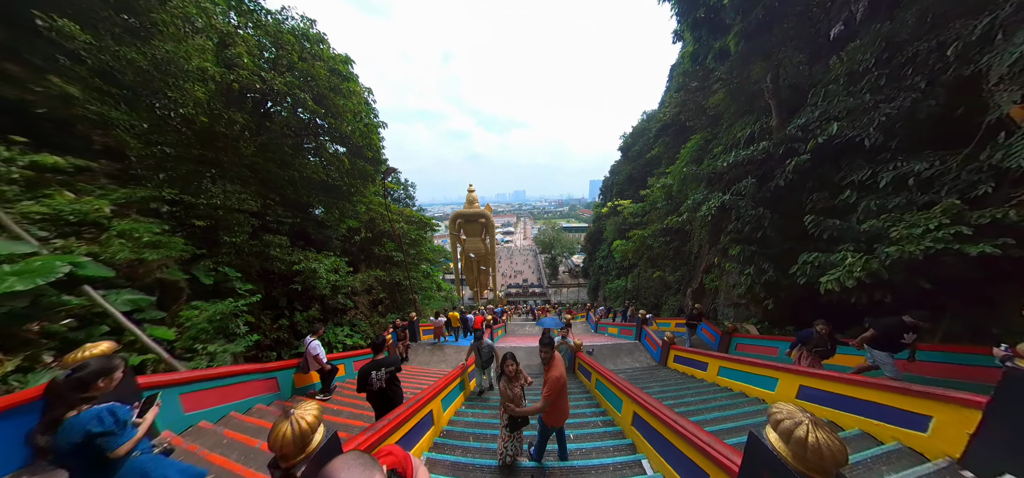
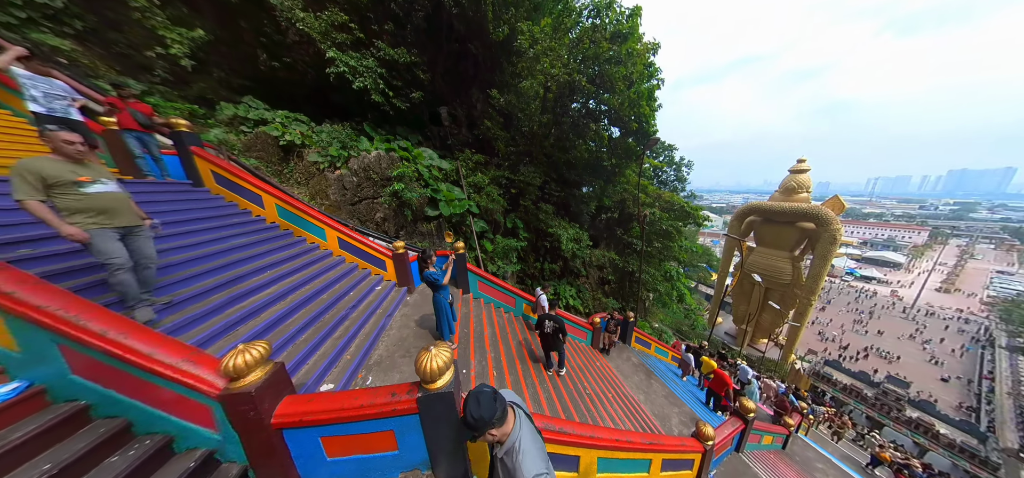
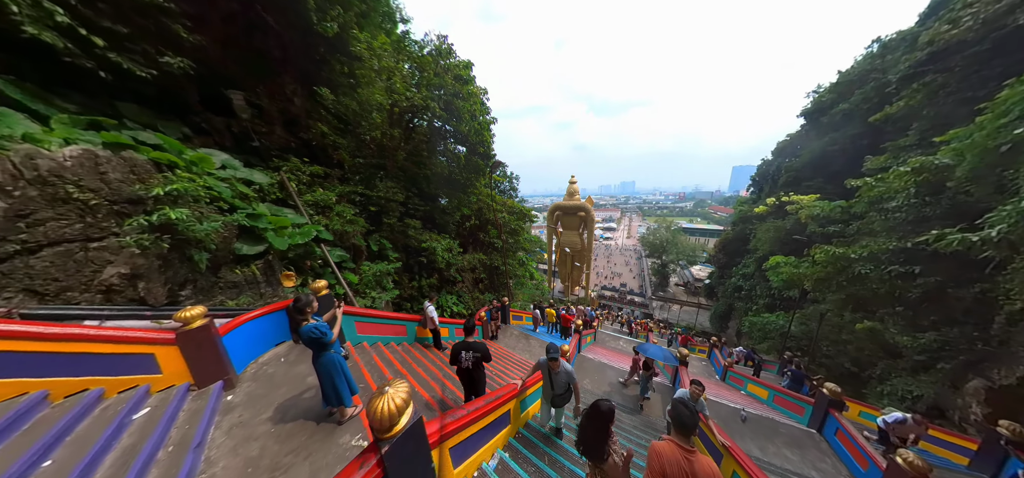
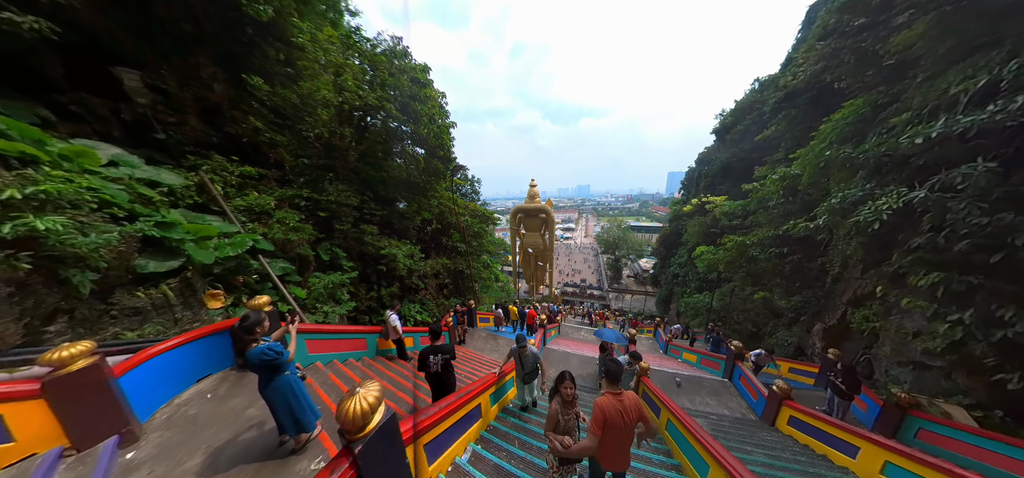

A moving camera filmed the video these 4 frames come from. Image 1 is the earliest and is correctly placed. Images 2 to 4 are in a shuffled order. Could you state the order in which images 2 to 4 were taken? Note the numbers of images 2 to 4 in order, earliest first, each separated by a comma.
4, 3, 2
